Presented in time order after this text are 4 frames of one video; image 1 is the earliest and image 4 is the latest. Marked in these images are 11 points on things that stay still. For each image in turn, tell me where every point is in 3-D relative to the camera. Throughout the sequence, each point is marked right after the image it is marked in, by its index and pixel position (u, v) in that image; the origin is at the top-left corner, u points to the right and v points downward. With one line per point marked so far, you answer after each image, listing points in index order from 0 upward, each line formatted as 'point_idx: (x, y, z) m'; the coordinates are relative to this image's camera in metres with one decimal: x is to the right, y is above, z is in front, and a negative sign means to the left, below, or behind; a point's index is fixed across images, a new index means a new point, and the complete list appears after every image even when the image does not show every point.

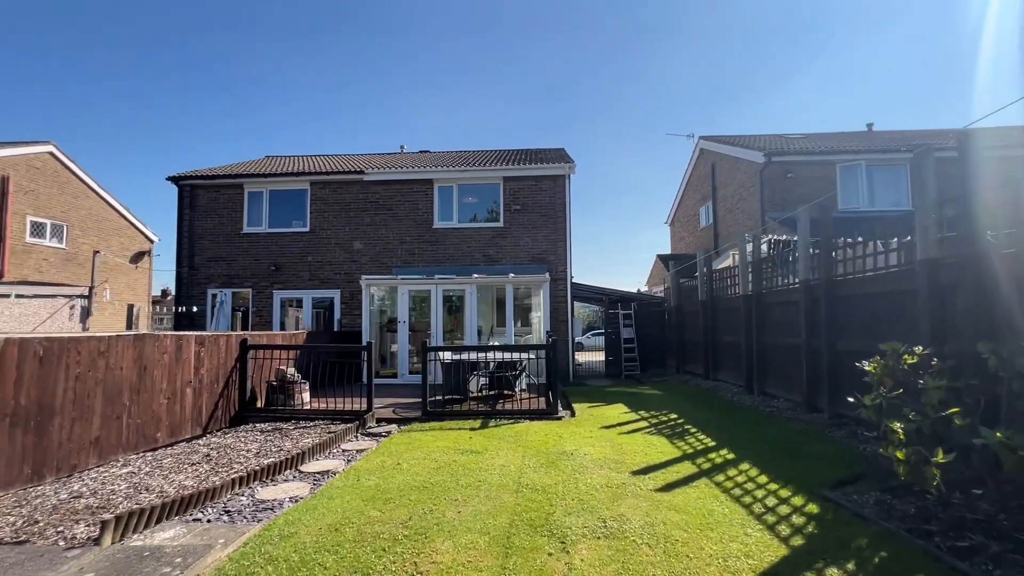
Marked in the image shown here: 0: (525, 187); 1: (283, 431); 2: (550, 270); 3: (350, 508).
0: (+0.4, +3.1, +14.3) m
1: (-3.3, -2.1, +6.8) m
2: (+1.1, +0.5, +14.1) m
3: (-1.3, -1.7, +3.7) m
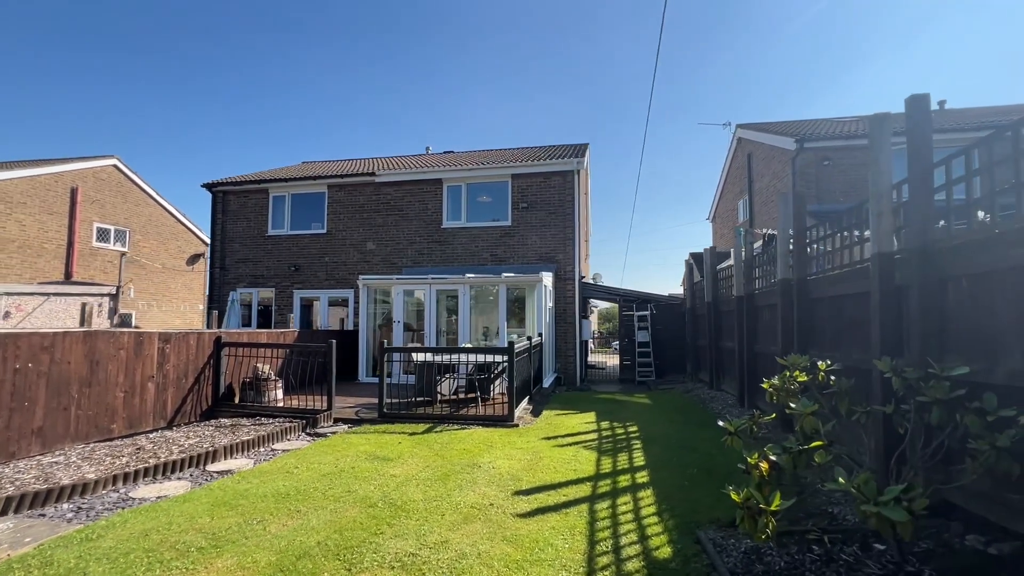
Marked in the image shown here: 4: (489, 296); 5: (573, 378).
0: (+0.6, +3.1, +13.9) m
1: (-4.1, -2.1, +6.9) m
2: (+1.3, +0.5, +13.6) m
3: (-2.5, -1.7, +3.6) m
4: (-0.6, -0.2, +11.9) m
5: (+1.7, -2.5, +13.3) m
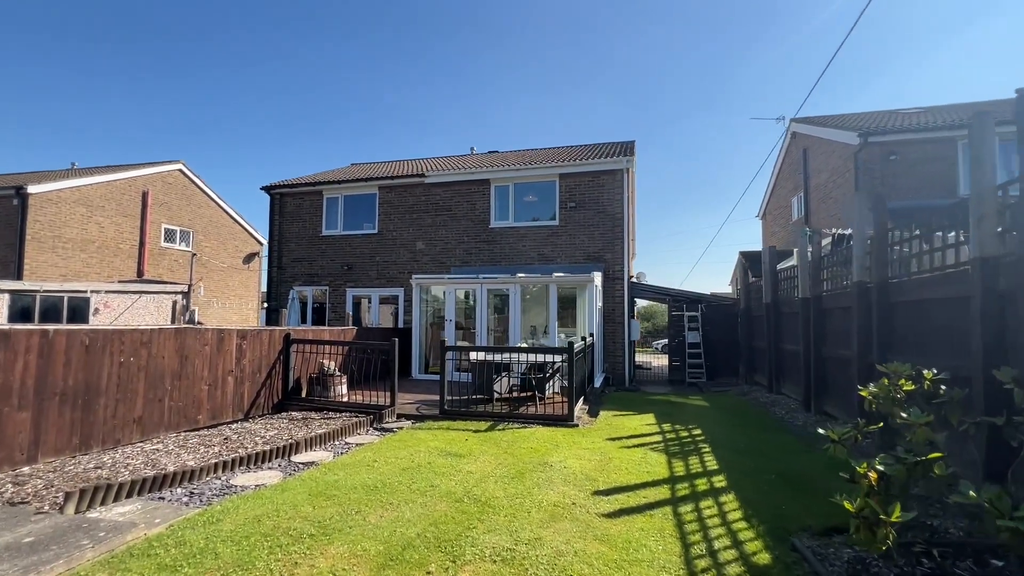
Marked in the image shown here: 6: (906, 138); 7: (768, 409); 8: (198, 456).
0: (+2.1, +3.1, +13.9) m
1: (-3.2, -2.1, +7.3) m
2: (+2.7, +0.6, +13.5) m
3: (-1.8, -1.7, +3.9) m
4: (+0.7, -0.2, +12.0) m
5: (+3.1, -2.5, +13.2) m
6: (+9.8, +3.7, +11.7) m
7: (+4.5, -2.1, +8.3) m
8: (-3.5, -1.9, +5.3) m
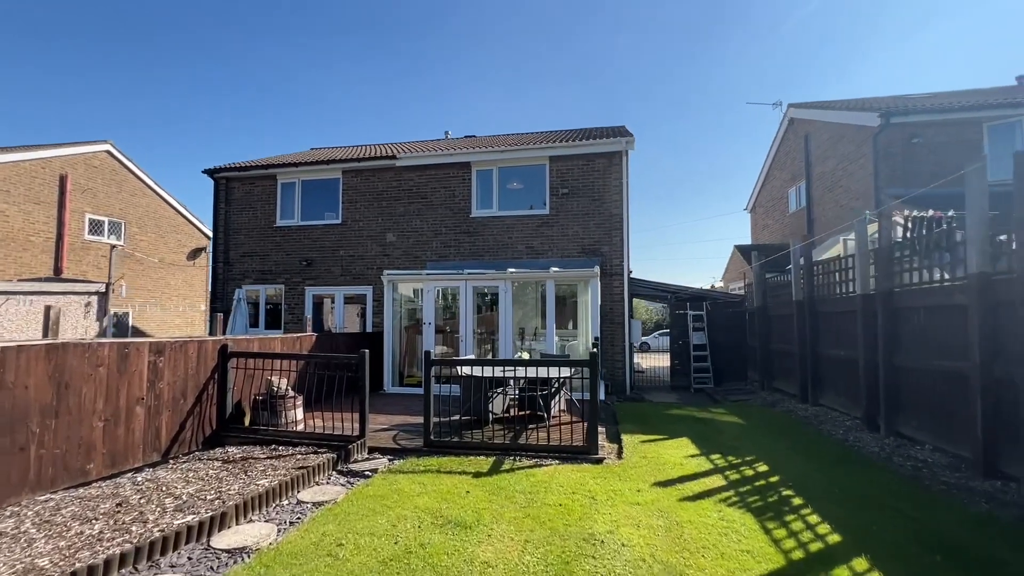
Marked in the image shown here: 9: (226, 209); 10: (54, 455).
0: (+1.7, +3.2, +12.4) m
1: (-3.1, -2.0, +5.4) m
2: (+2.3, +0.6, +12.0) m
3: (-1.5, -1.7, +2.1) m
4: (+0.4, -0.1, +10.4) m
5: (+2.7, -2.4, +11.8) m
6: (+9.5, +3.8, +10.7) m
7: (+4.5, -2.0, +7.0) m
8: (-3.3, -1.9, +3.4) m
9: (-8.7, +2.4, +14.4) m
10: (-4.5, -1.6, +4.6) m
